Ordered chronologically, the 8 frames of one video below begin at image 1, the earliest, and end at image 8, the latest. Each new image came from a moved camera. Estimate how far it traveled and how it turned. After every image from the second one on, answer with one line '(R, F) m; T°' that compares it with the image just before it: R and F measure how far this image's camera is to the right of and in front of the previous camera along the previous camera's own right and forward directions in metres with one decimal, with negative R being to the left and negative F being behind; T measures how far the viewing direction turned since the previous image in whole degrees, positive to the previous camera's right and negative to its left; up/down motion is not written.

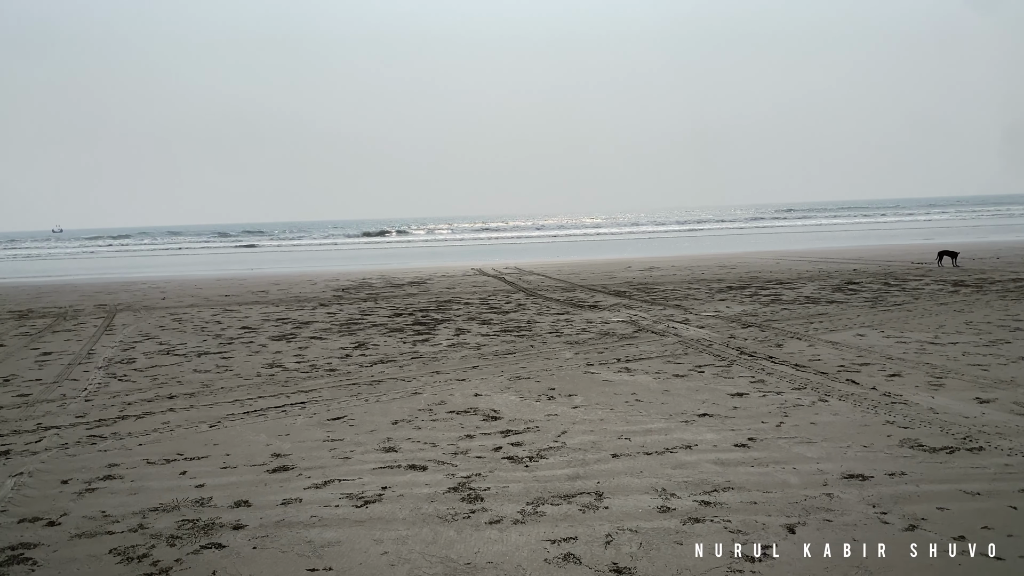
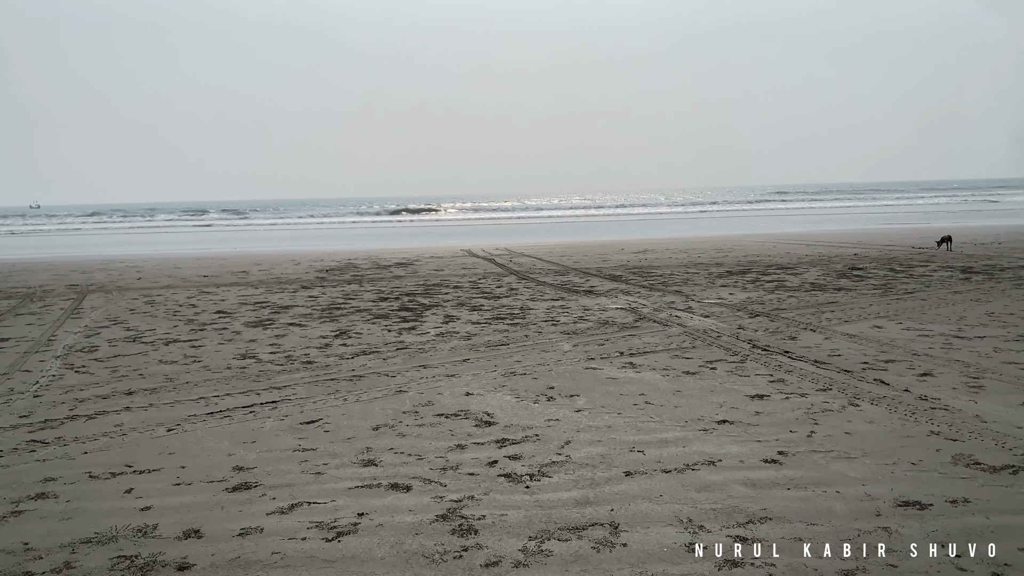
(0.0, +0.5) m; +1°
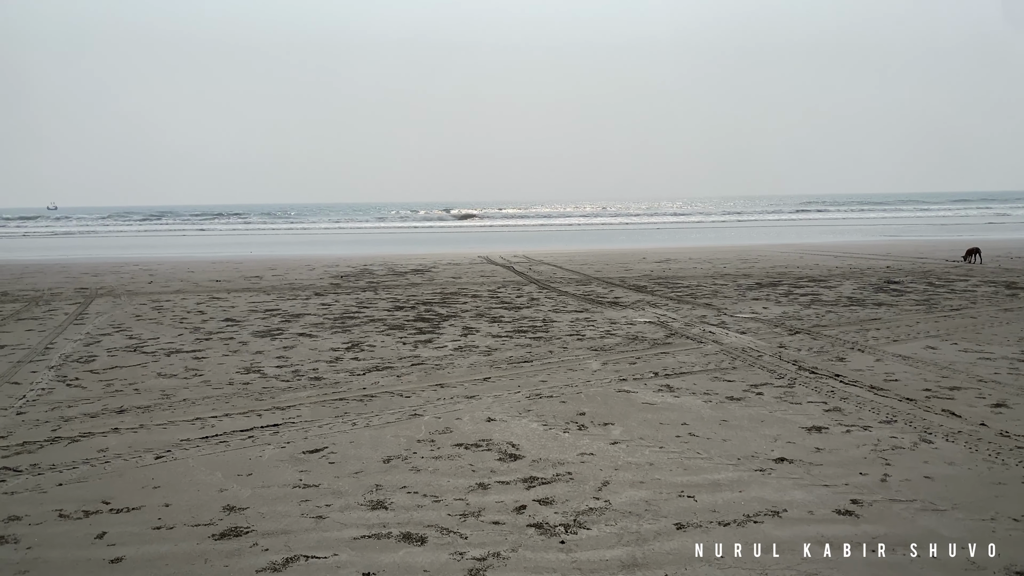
(-0.1, +0.5) m; -1°
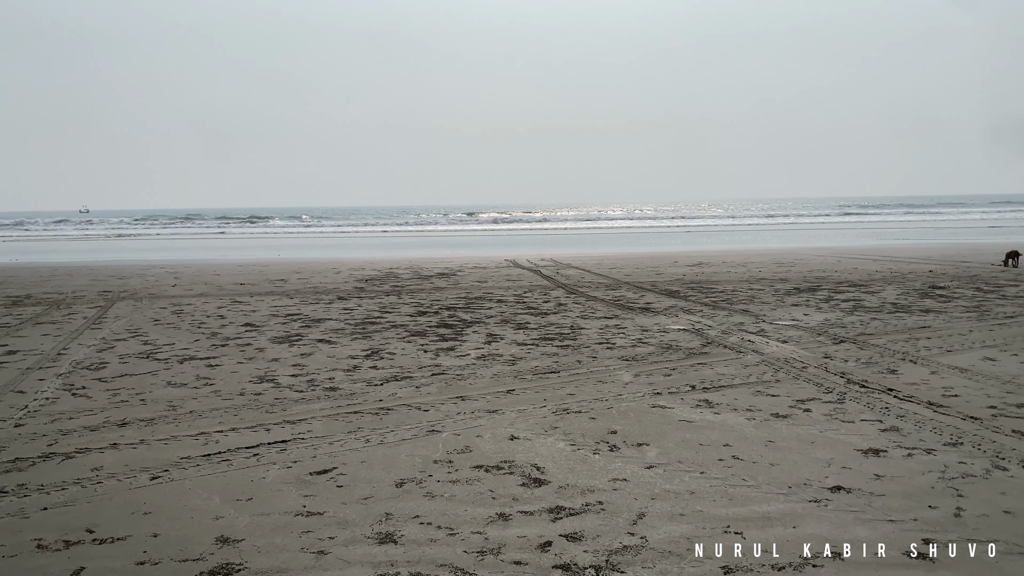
(0.0, +0.3) m; -2°
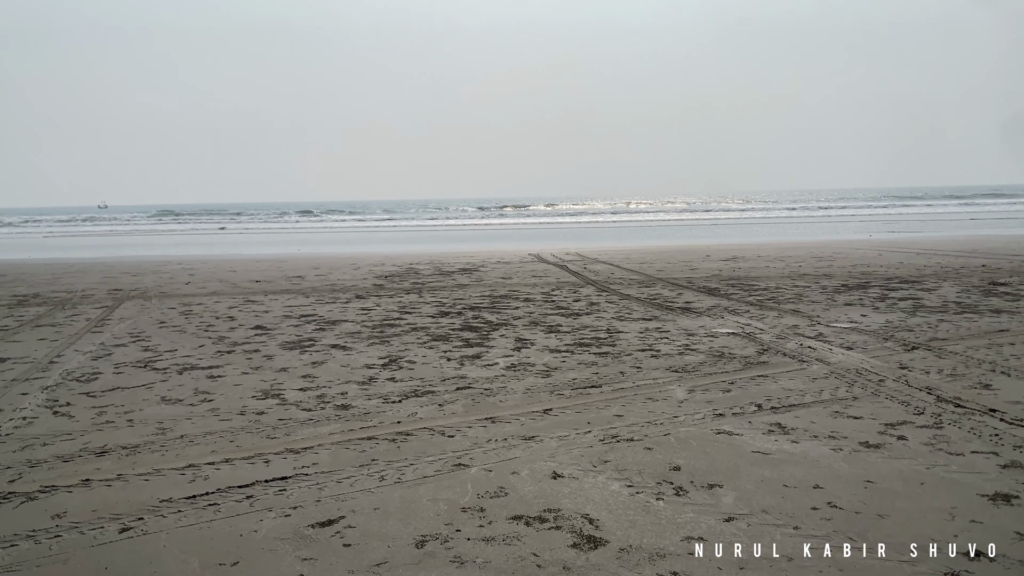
(-0.1, +0.7) m; -1°
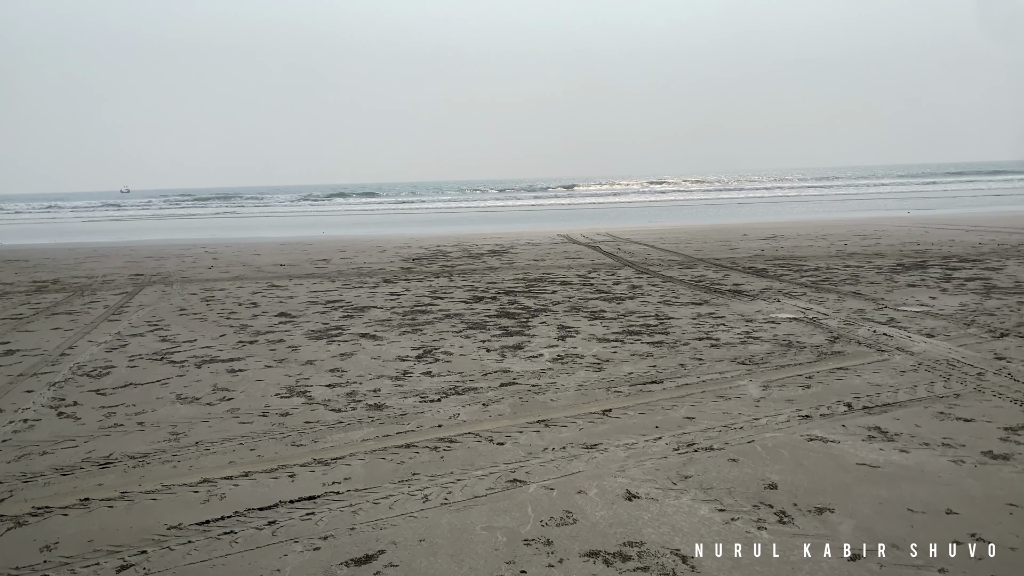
(-0.1, +0.5) m; -2°
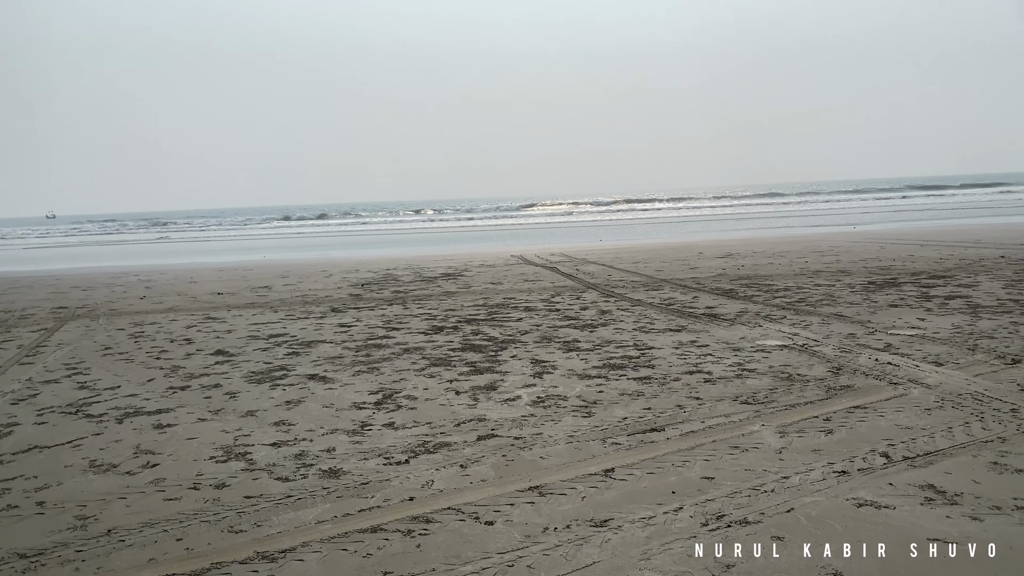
(-0.1, +0.6) m; +4°
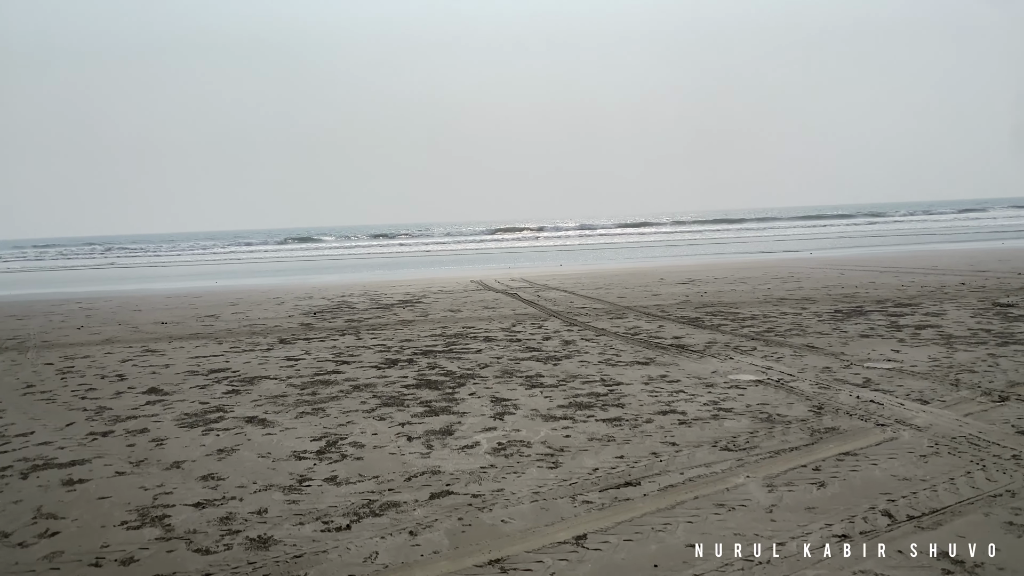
(0.0, +0.4) m; +3°
